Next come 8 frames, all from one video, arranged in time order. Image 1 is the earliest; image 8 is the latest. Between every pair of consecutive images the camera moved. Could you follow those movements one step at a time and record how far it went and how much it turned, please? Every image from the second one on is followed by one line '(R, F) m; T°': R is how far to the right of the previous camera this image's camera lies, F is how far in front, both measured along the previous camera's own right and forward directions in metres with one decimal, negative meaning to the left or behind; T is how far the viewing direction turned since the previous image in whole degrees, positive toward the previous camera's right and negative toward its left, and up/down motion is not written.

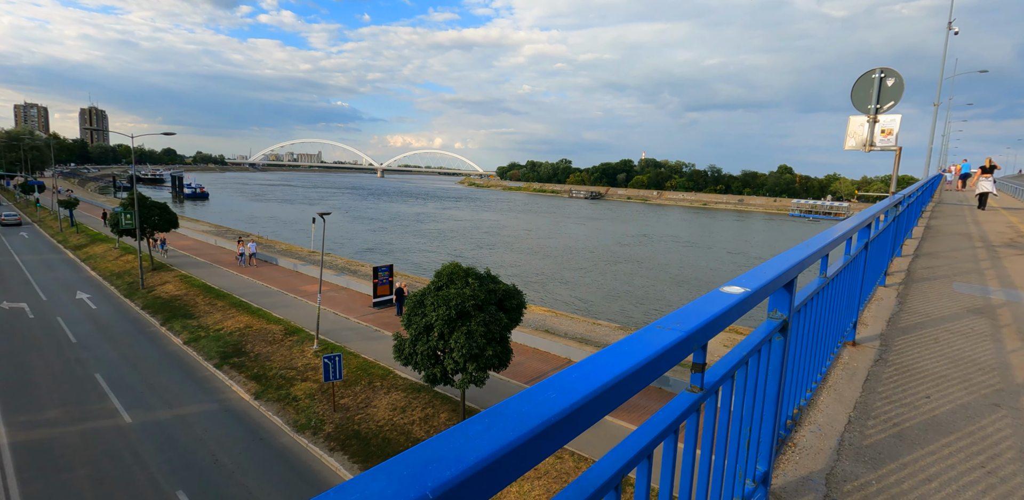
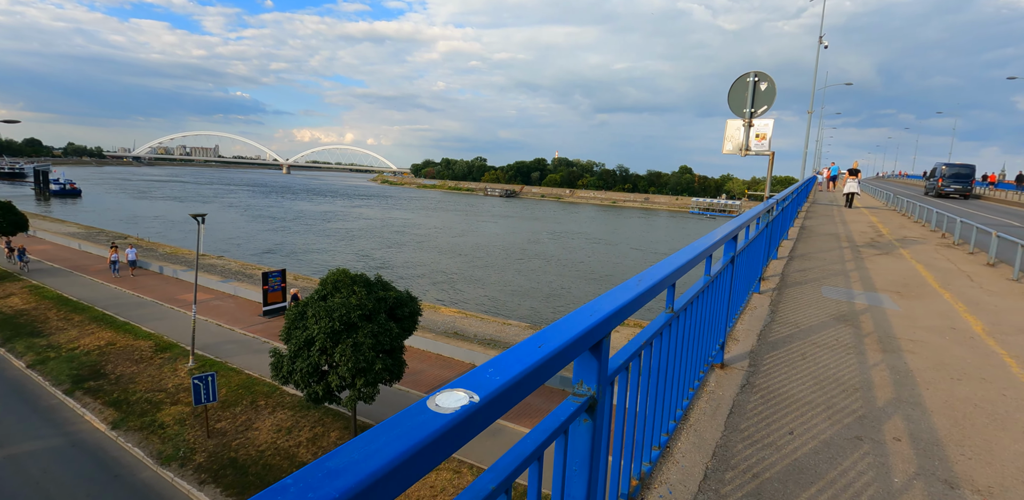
(+0.9, +0.8) m; +9°
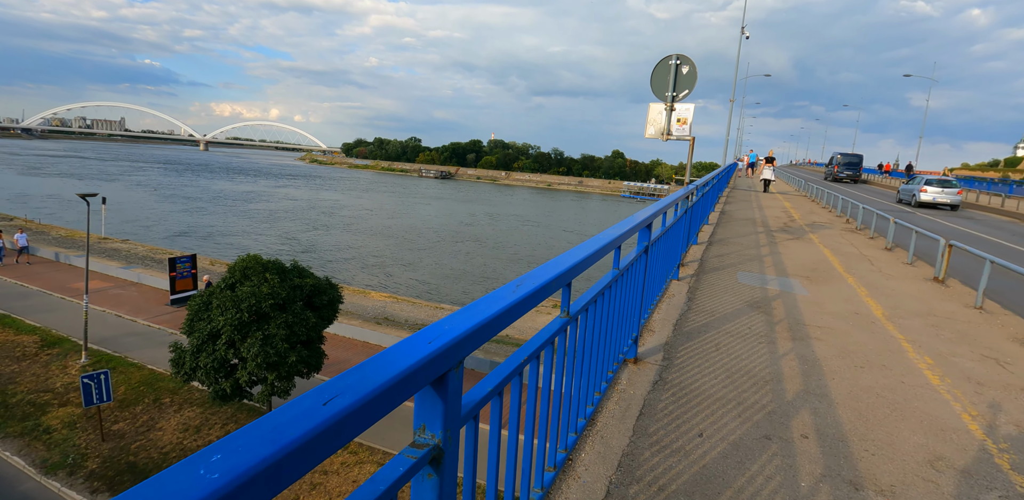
(+0.3, +0.5) m; +7°
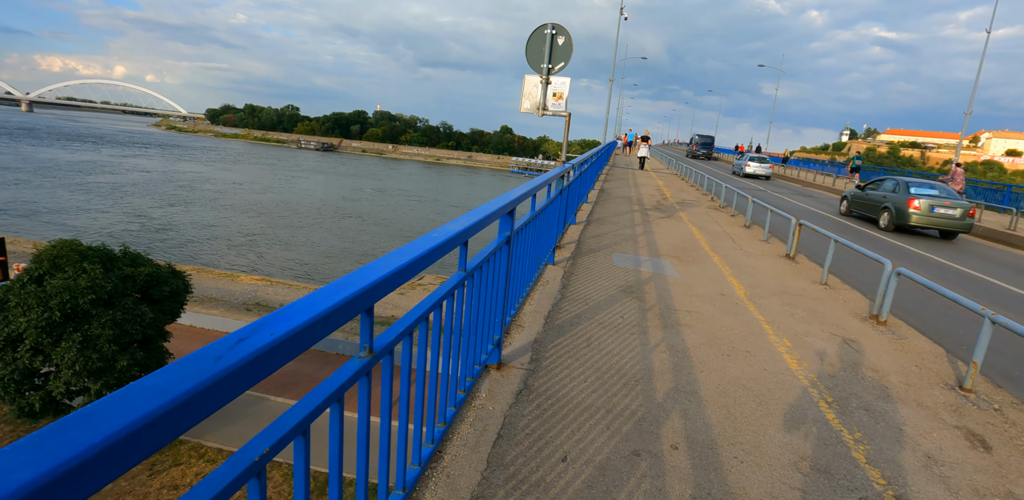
(+0.4, +0.7) m; +12°
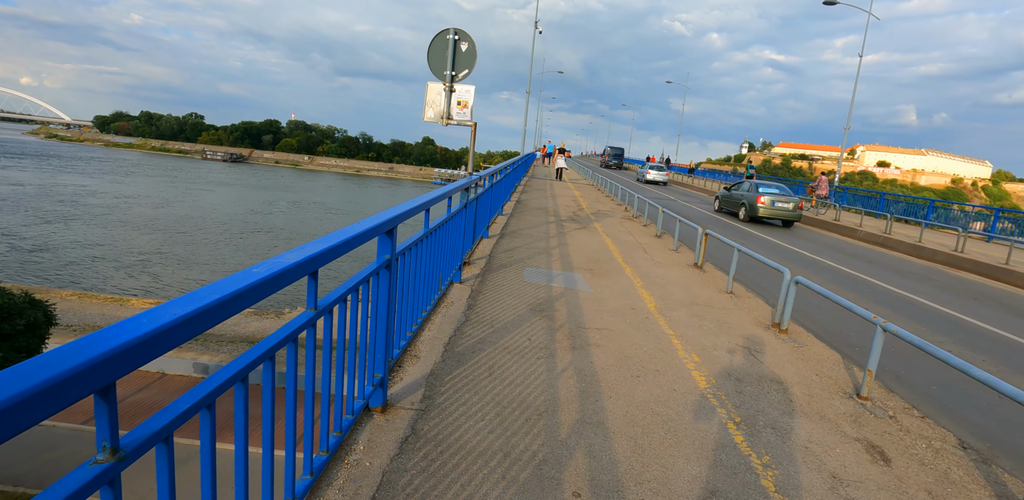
(+0.3, +0.4) m; +8°
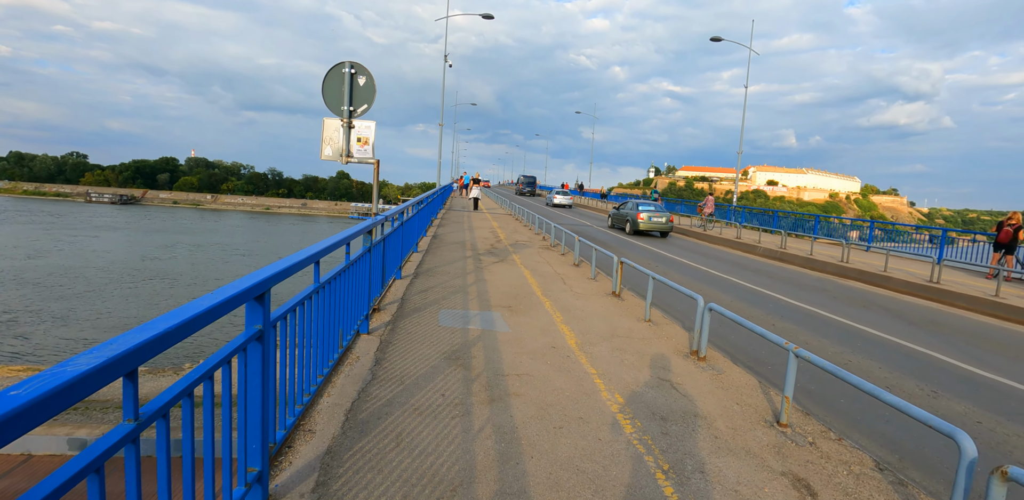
(+0.2, +0.3) m; +9°
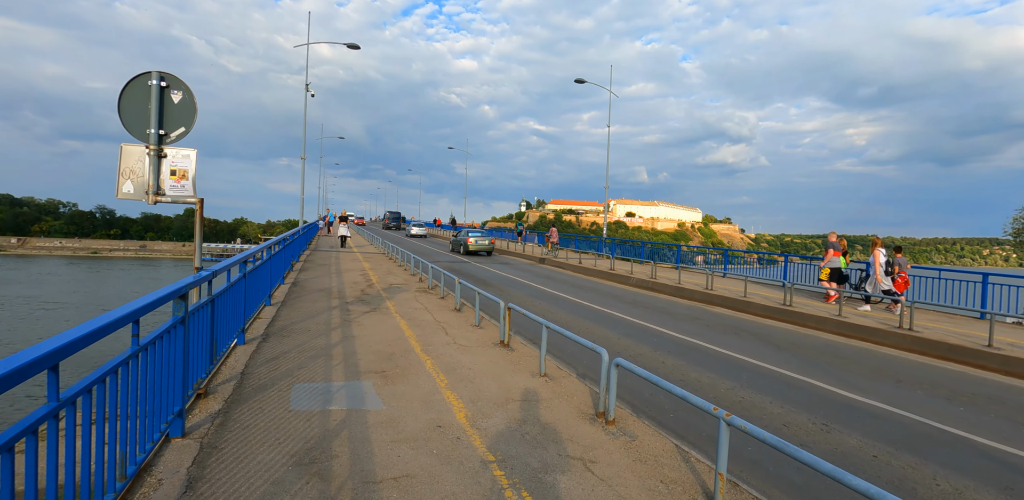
(+0.1, +0.9) m; +14°
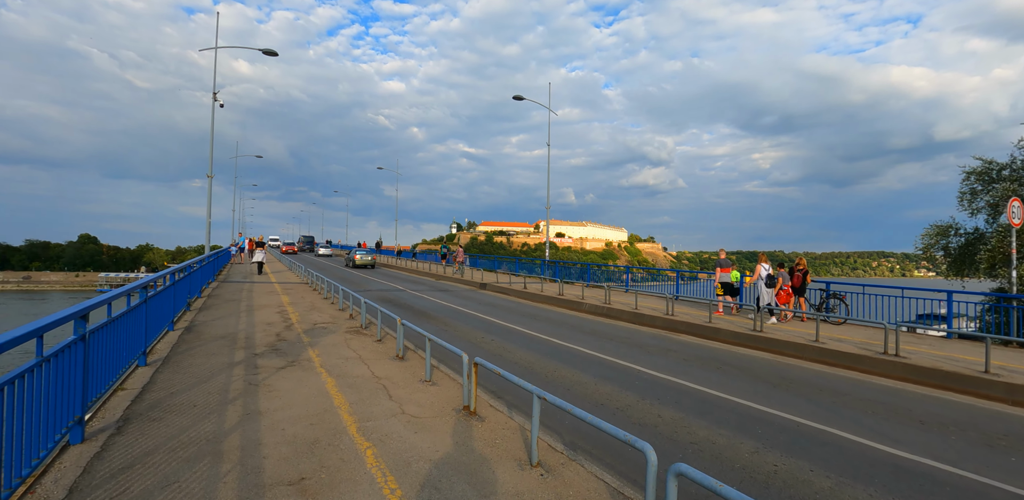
(-0.4, +1.6) m; +8°
